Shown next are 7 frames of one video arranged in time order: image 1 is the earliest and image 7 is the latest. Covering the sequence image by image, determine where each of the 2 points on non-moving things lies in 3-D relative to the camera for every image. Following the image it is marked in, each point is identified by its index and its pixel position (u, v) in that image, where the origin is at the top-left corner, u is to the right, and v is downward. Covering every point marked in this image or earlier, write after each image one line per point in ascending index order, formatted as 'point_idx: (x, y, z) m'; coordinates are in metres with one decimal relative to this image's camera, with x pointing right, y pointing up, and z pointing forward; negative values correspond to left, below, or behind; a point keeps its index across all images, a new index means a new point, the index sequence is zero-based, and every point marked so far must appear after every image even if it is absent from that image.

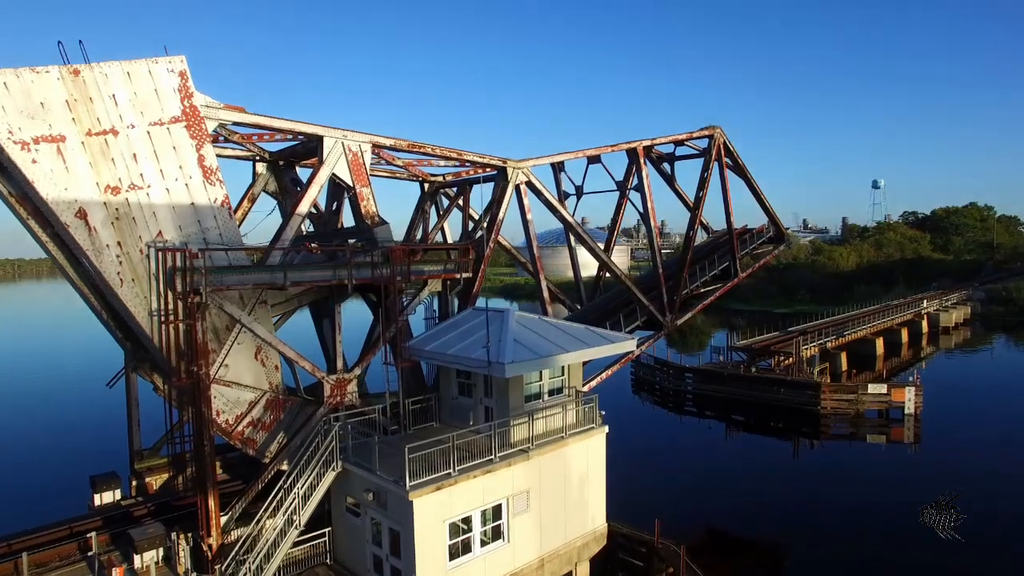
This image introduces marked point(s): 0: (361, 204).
0: (-2.9, +1.7, +11.9) m
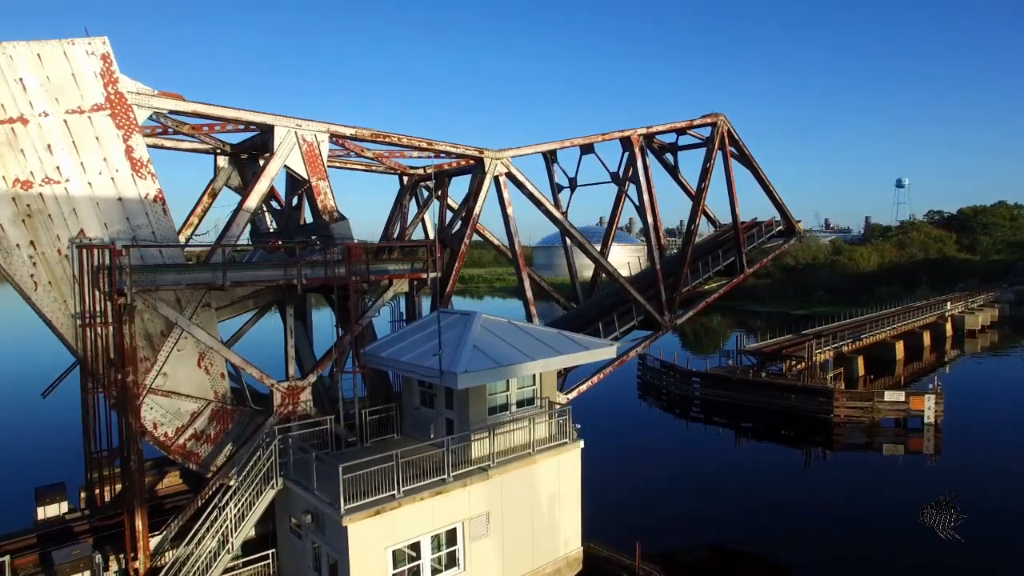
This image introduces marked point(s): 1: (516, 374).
0: (-3.5, +1.6, +11.1) m
1: (+0.1, -1.3, +9.4) m
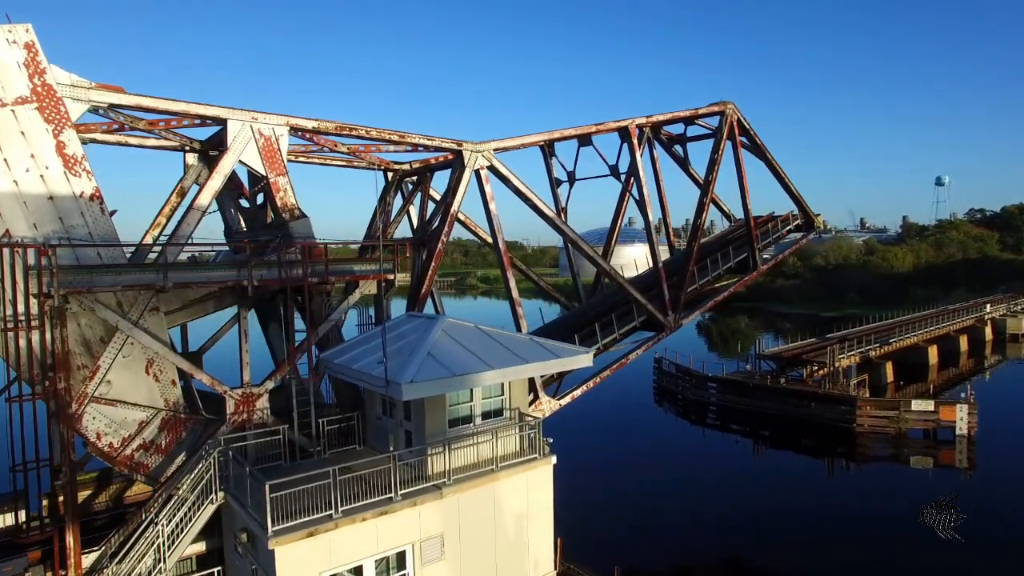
0: (-4.0, +1.6, +10.5) m
1: (-0.5, -1.3, +8.6) m
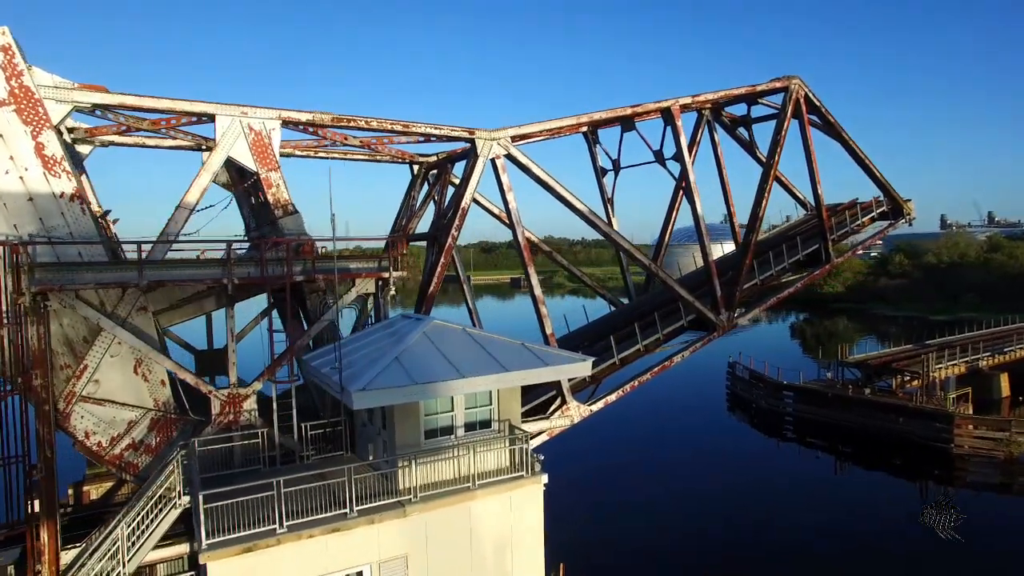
0: (-4.1, +1.6, +10.3) m
1: (-0.9, -1.3, +7.9) m
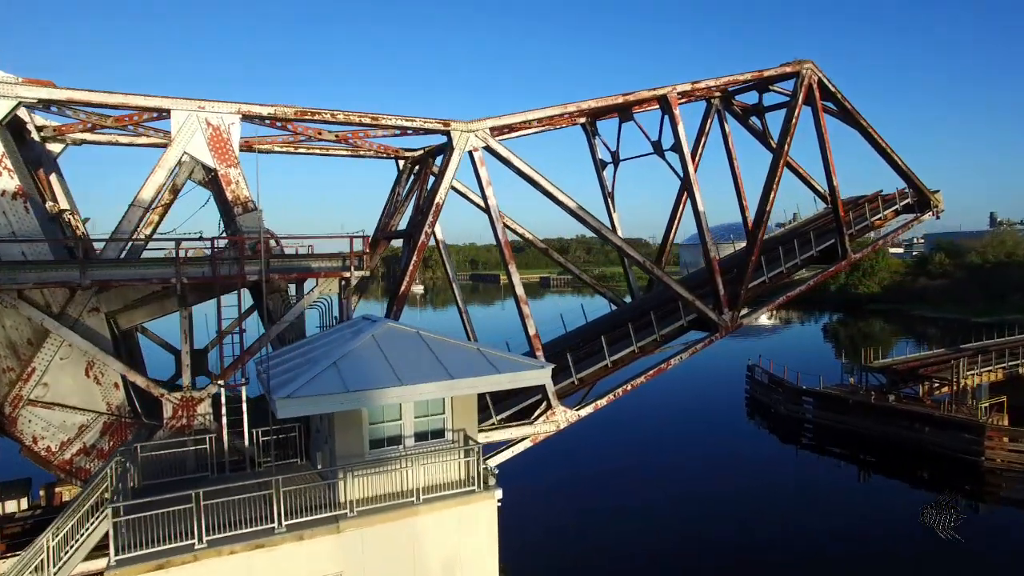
0: (-4.6, +1.6, +9.9) m
1: (-1.6, -1.4, +7.4) m
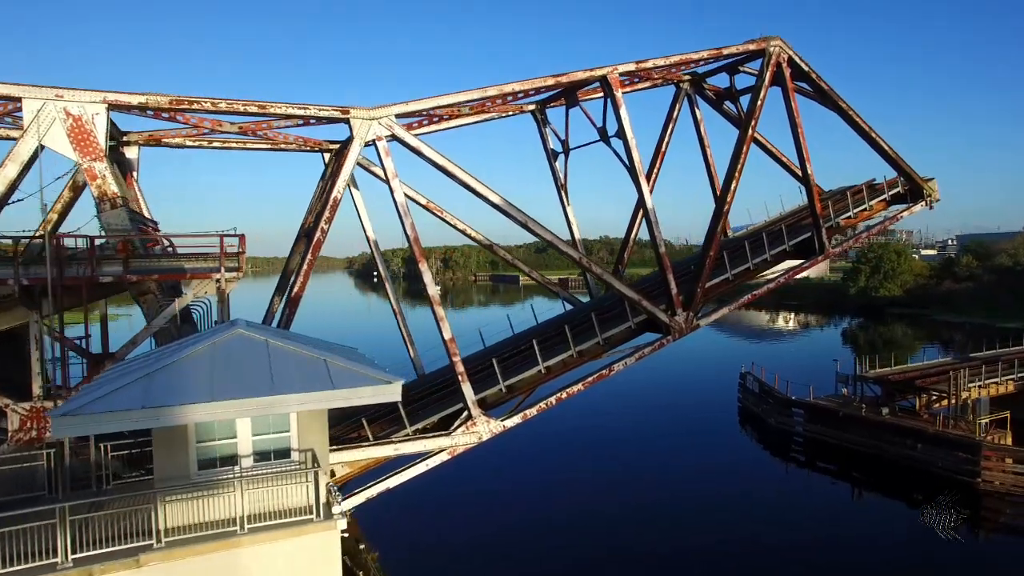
0: (-6.3, +1.6, +9.2) m
1: (-3.5, -1.4, +6.5) m
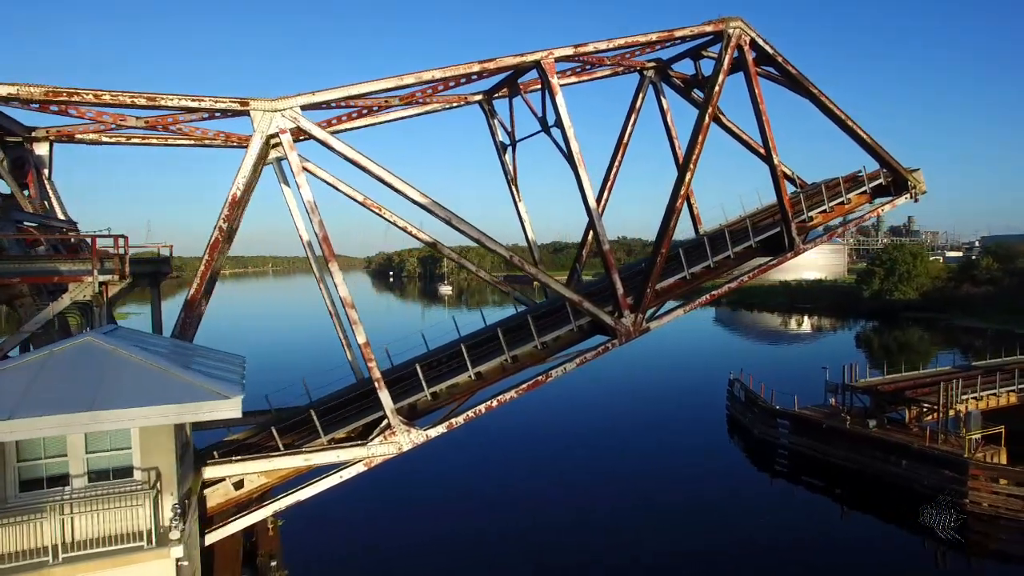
0: (-7.9, +1.5, +8.7) m
1: (-5.1, -1.4, +5.9) m
